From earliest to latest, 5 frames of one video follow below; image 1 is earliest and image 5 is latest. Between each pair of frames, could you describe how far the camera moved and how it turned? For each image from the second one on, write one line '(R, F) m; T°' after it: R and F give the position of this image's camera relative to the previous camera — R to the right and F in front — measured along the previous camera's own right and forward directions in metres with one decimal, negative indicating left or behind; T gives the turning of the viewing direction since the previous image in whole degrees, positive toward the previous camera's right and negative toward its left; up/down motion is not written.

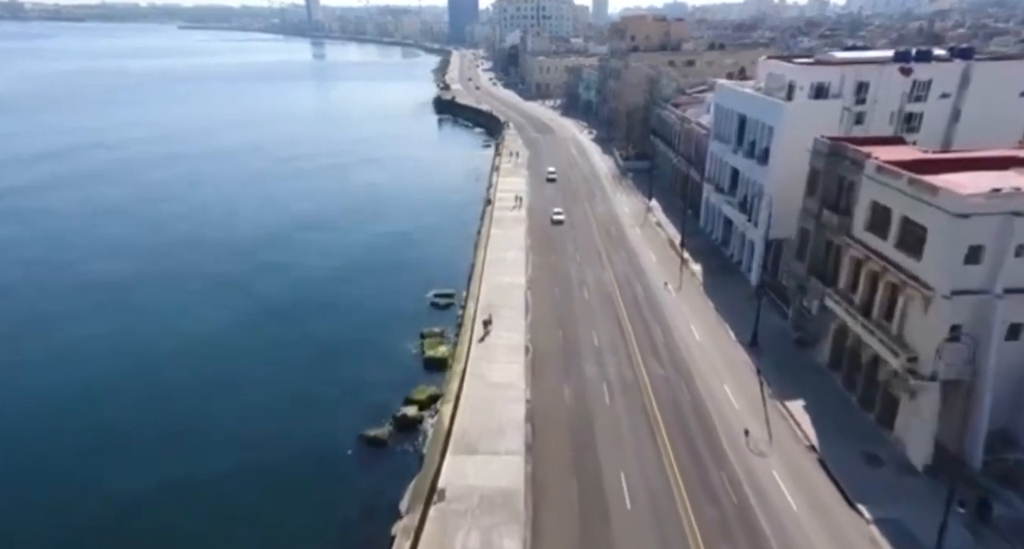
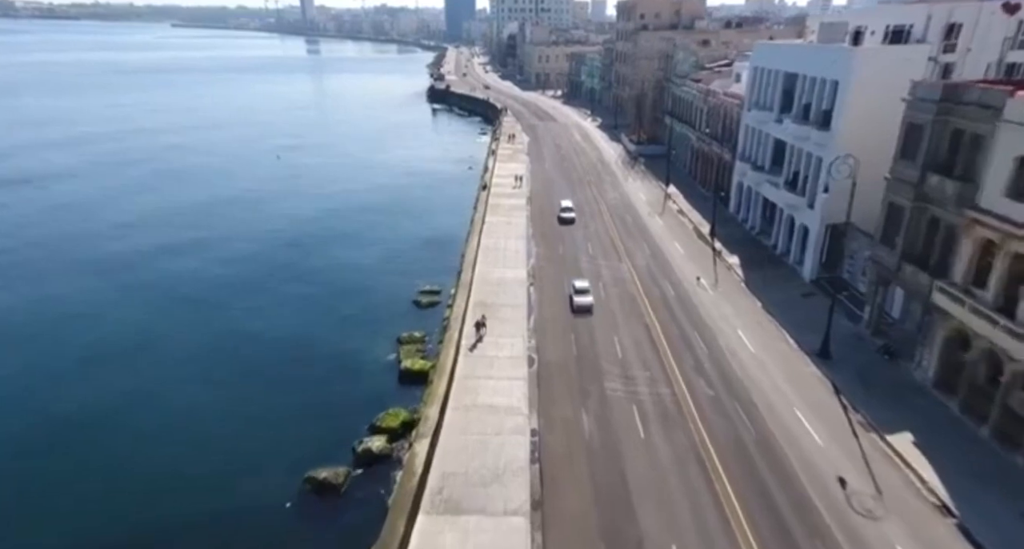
(-0.1, +10.5) m; 0°
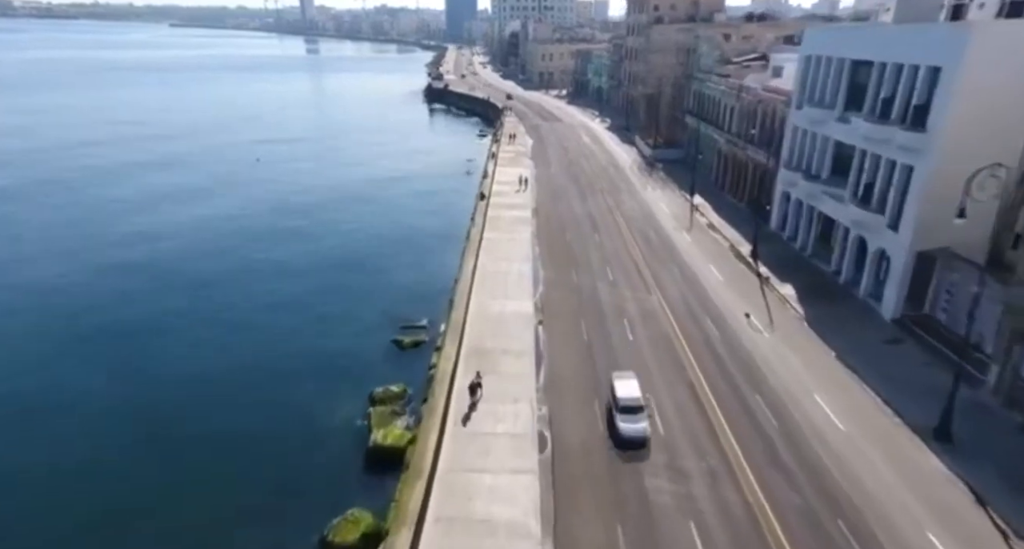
(-0.2, +9.5) m; 0°
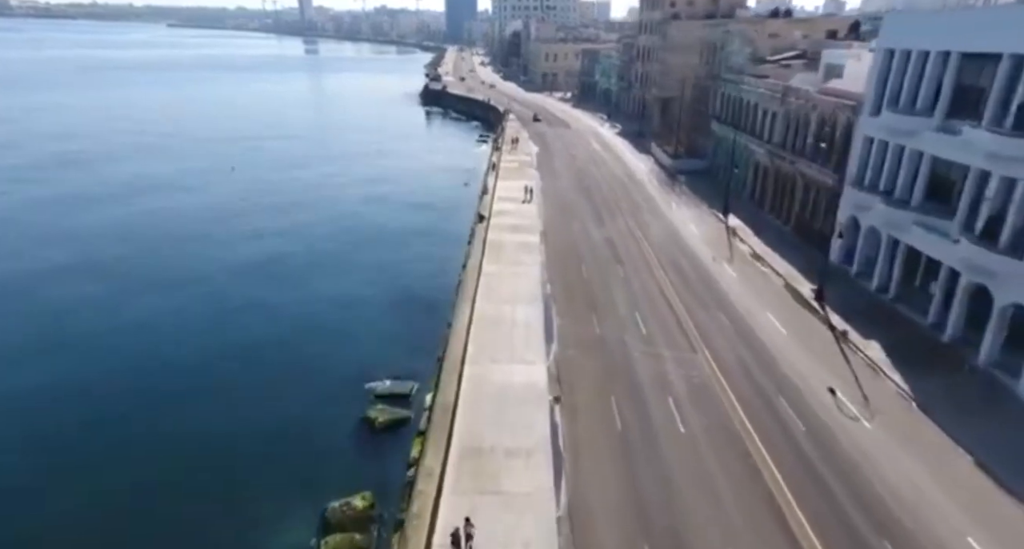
(-0.4, +9.6) m; 0°
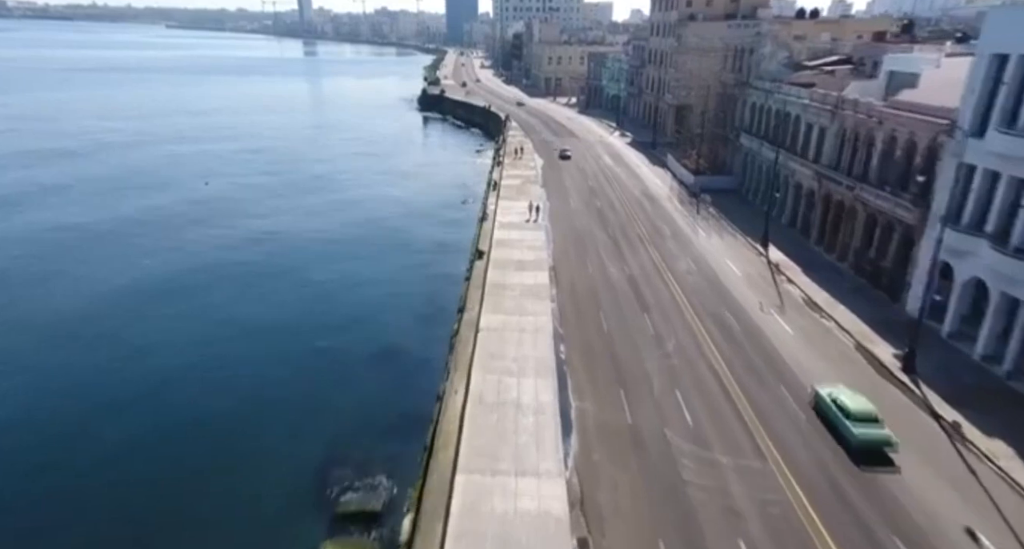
(-0.3, +8.3) m; 0°
